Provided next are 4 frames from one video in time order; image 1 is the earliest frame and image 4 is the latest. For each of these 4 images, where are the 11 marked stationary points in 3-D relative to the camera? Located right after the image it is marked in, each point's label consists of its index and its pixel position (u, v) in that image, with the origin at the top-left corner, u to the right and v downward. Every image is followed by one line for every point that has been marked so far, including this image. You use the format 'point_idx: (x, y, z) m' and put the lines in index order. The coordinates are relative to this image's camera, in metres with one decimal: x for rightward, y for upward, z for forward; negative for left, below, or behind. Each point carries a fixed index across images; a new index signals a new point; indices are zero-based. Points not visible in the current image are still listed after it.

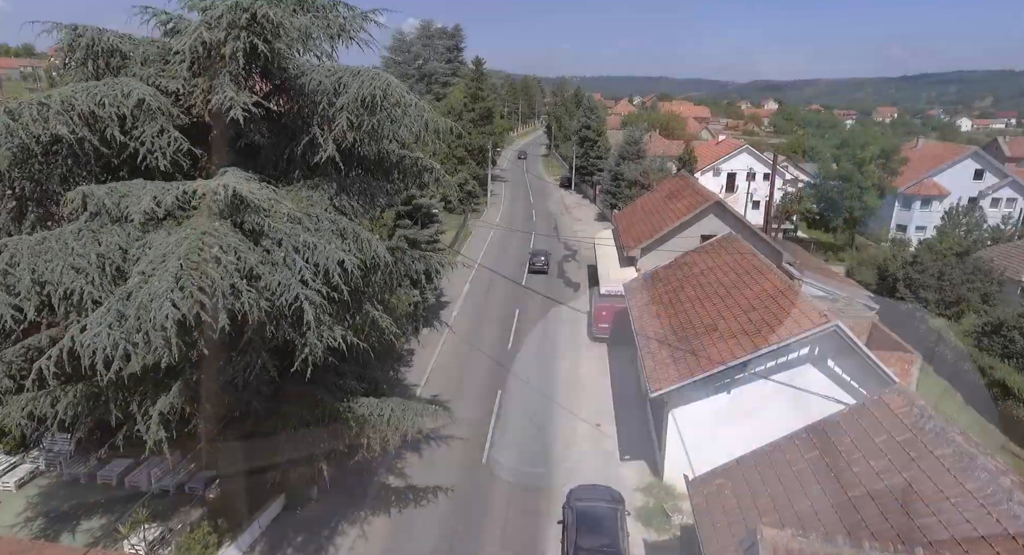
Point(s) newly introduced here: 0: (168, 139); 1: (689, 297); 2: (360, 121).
0: (-4.7, +1.9, +8.3) m
1: (+4.8, -0.6, +16.7) m
2: (-2.3, +2.3, +9.0) m
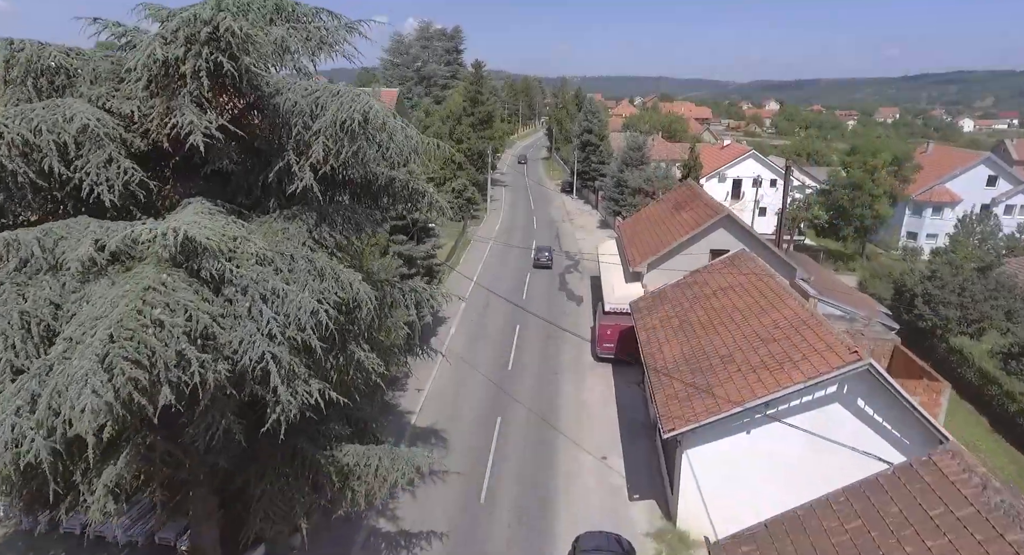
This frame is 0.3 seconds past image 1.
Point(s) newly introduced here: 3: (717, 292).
0: (-4.7, +1.3, +7.2) m
1: (+4.9, -1.1, +15.7) m
2: (-2.3, +1.7, +8.0) m
3: (+5.7, -0.4, +16.9) m
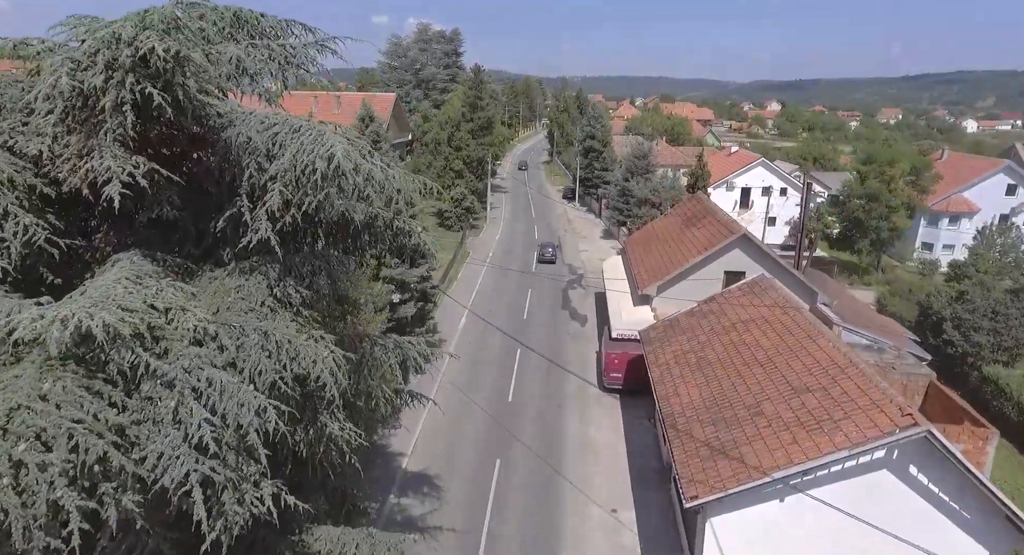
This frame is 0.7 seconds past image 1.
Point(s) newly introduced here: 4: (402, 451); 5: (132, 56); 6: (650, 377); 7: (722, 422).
0: (-4.7, +0.5, +5.8) m
1: (+4.9, -1.9, +14.2) m
2: (-2.3, +0.9, +6.5) m
3: (+5.7, -1.2, +15.4) m
4: (-3.0, -4.6, +16.6) m
5: (-3.6, +2.1, +5.8) m
6: (+3.4, -2.5, +15.1) m
7: (+4.1, -2.8, +11.9) m
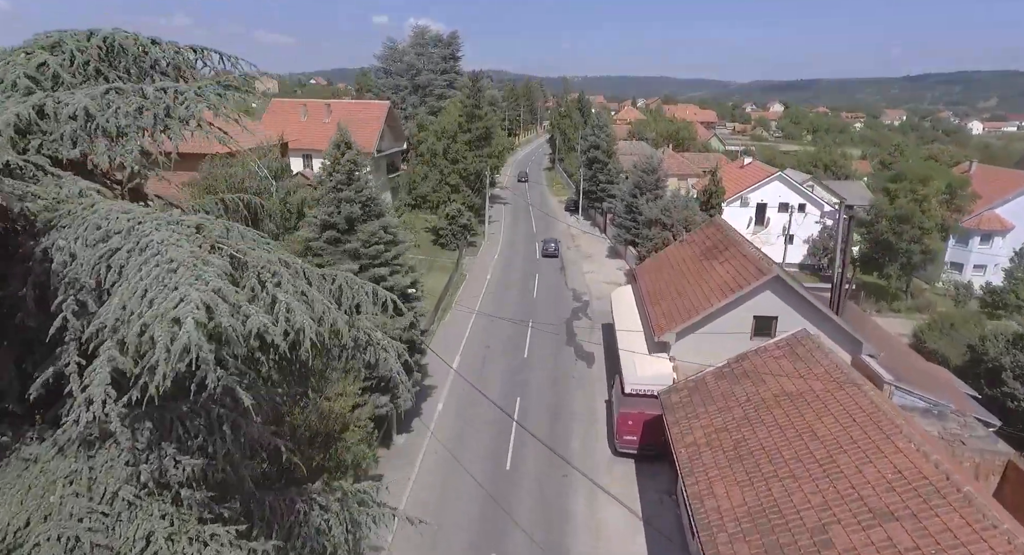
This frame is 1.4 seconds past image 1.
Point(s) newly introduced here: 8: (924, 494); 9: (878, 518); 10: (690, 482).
0: (-4.7, -0.9, +3.2) m
1: (+4.8, -3.3, +11.6) m
2: (-2.3, -0.4, +3.9) m
3: (+5.6, -2.6, +12.8) m
4: (-3.0, -6.0, +14.0) m
5: (-3.7, +0.8, +3.2) m
6: (+3.4, -3.8, +12.5) m
7: (+4.1, -4.2, +9.3) m
8: (+6.1, -3.1, +9.0) m
9: (+5.4, -3.5, +9.0) m
10: (+3.5, -4.0, +11.8) m
